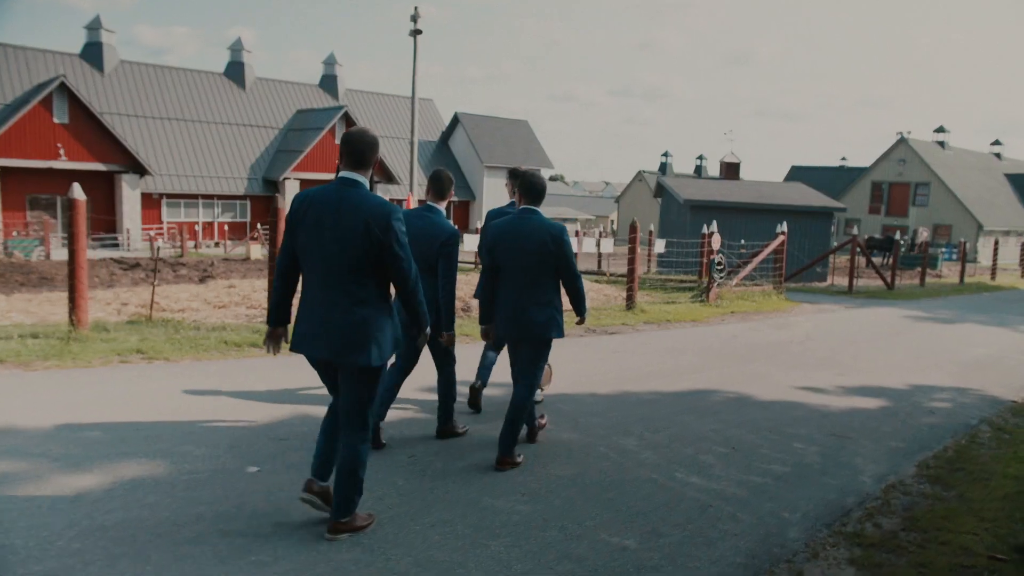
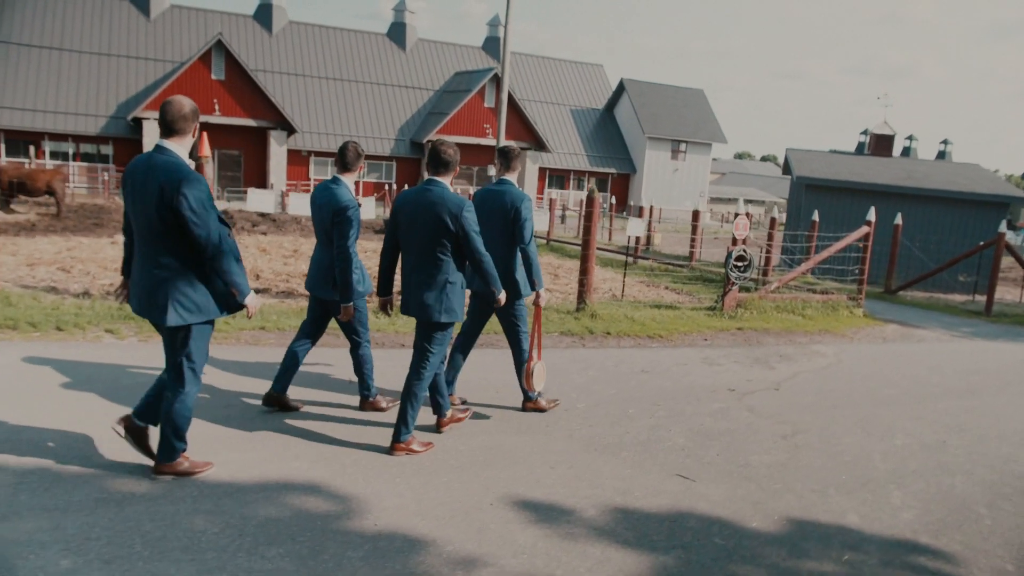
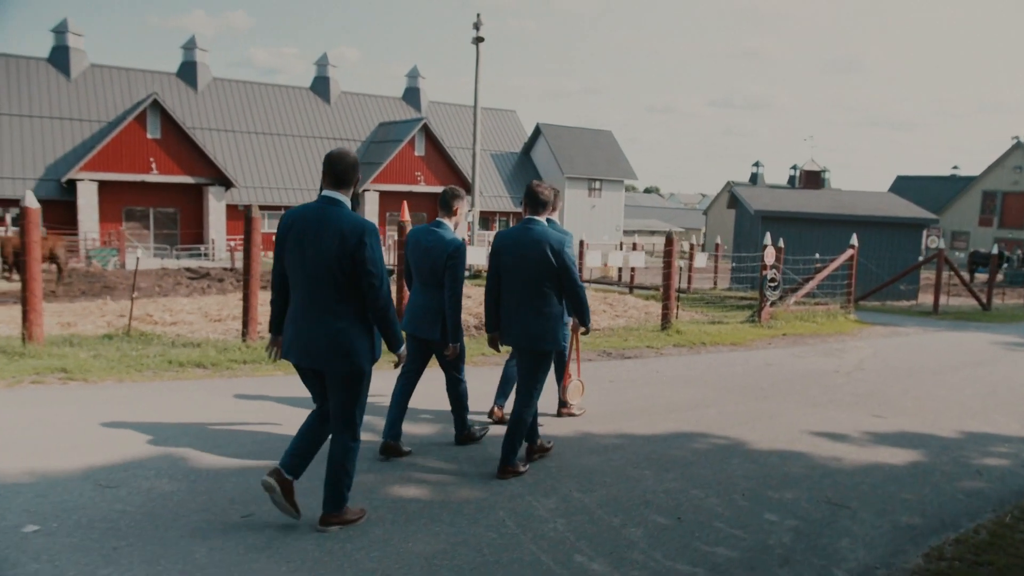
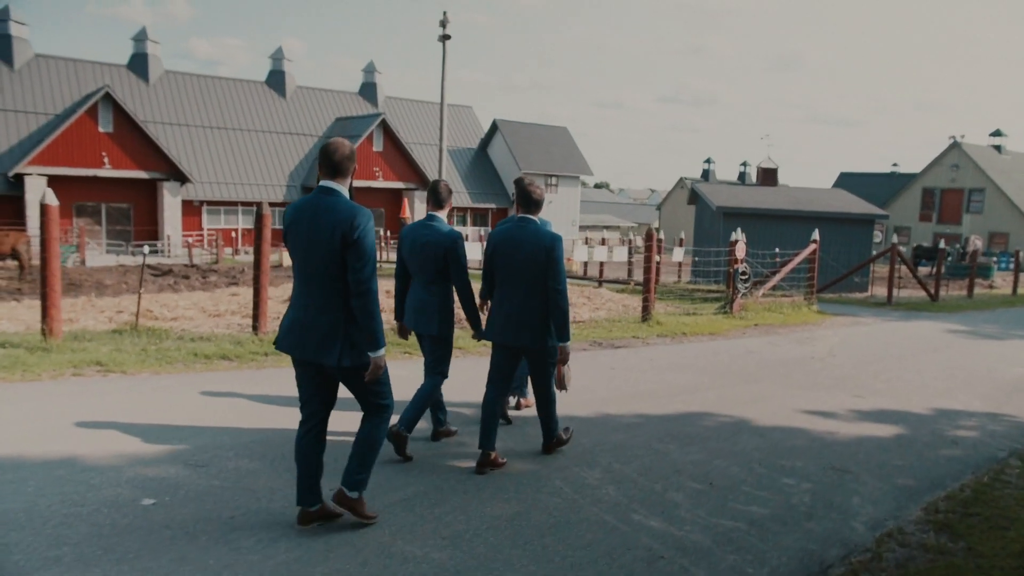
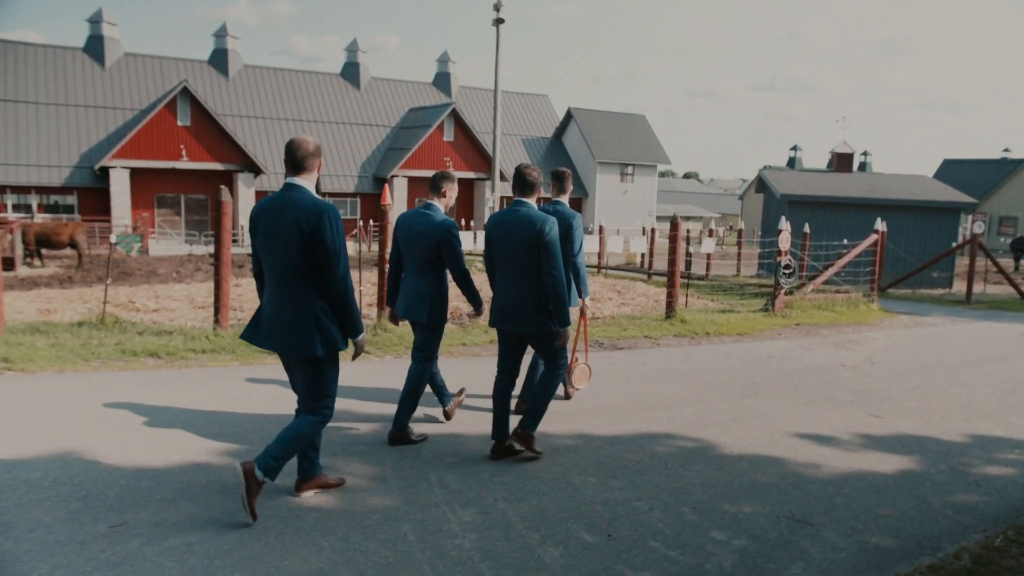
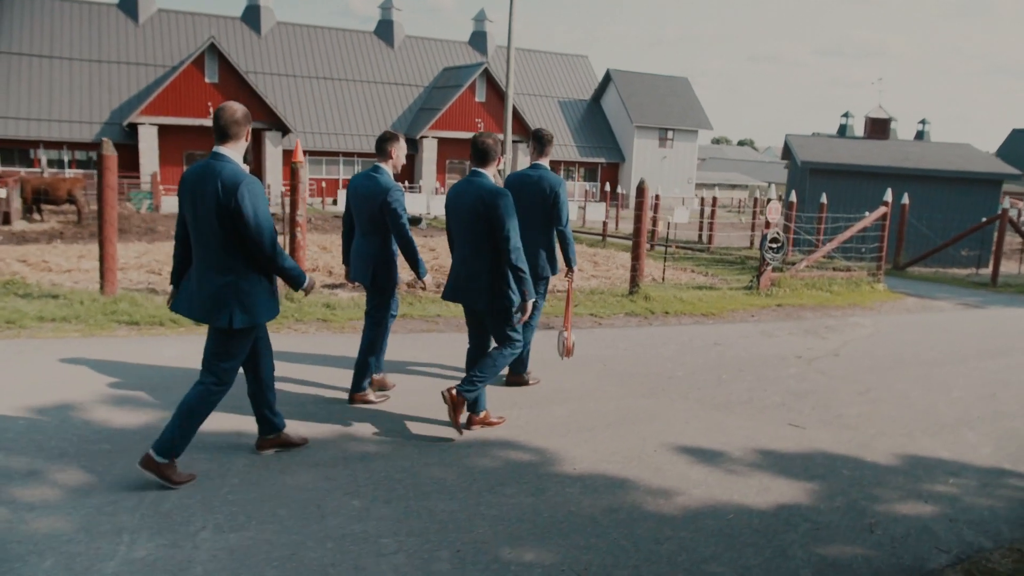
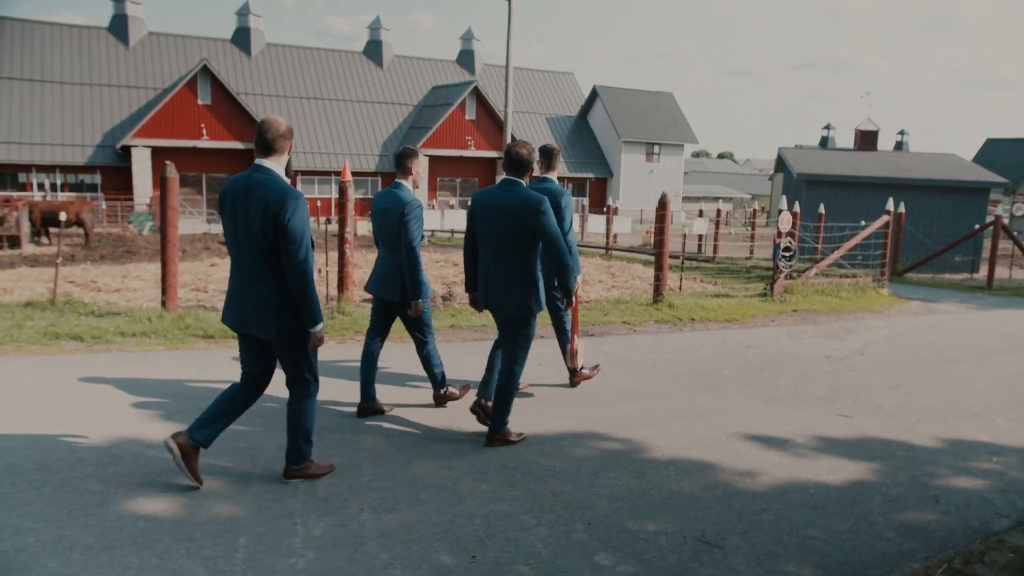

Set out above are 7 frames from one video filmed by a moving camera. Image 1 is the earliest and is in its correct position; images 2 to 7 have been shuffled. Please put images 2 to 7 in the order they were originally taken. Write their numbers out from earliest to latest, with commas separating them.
4, 3, 5, 7, 6, 2
